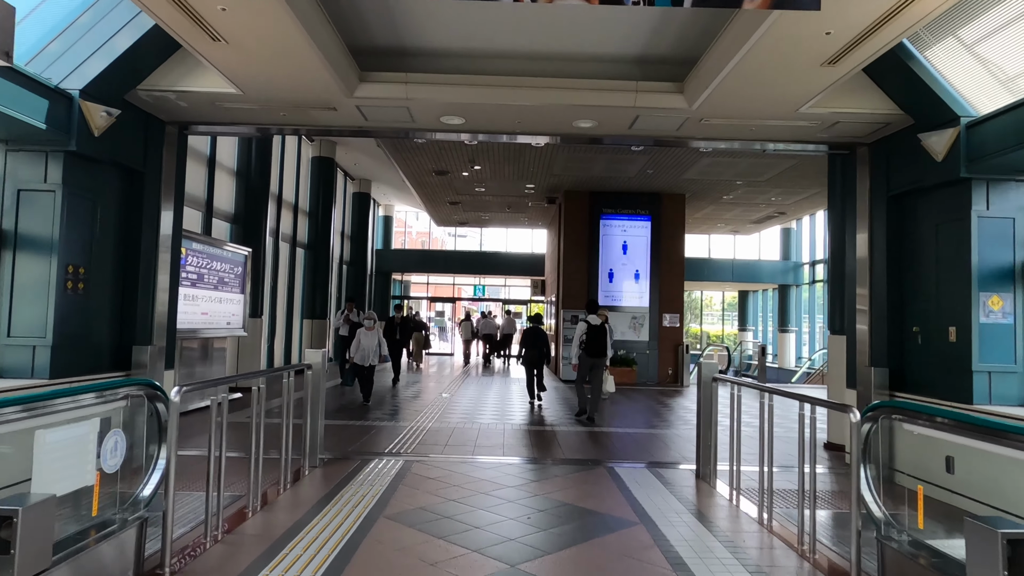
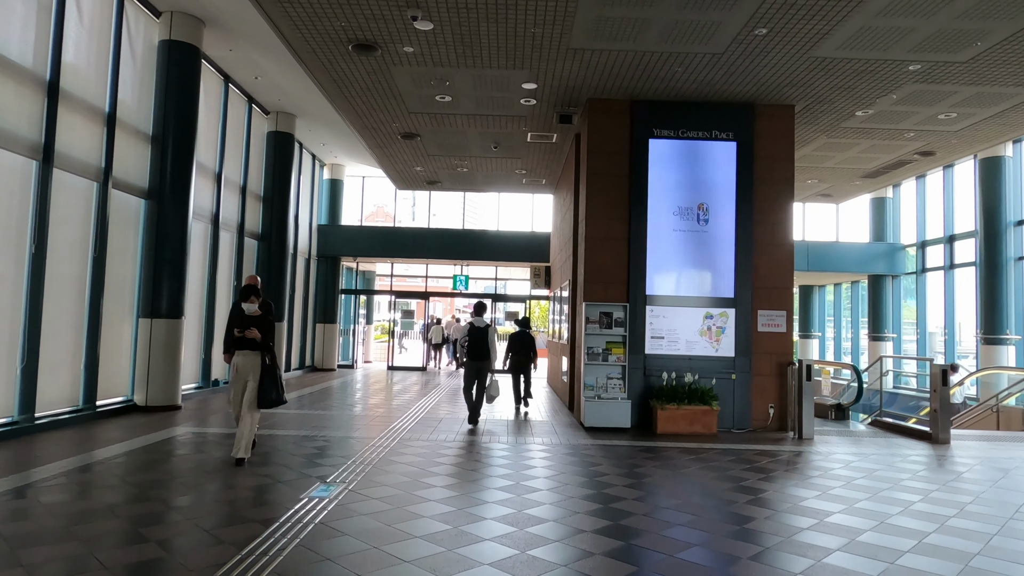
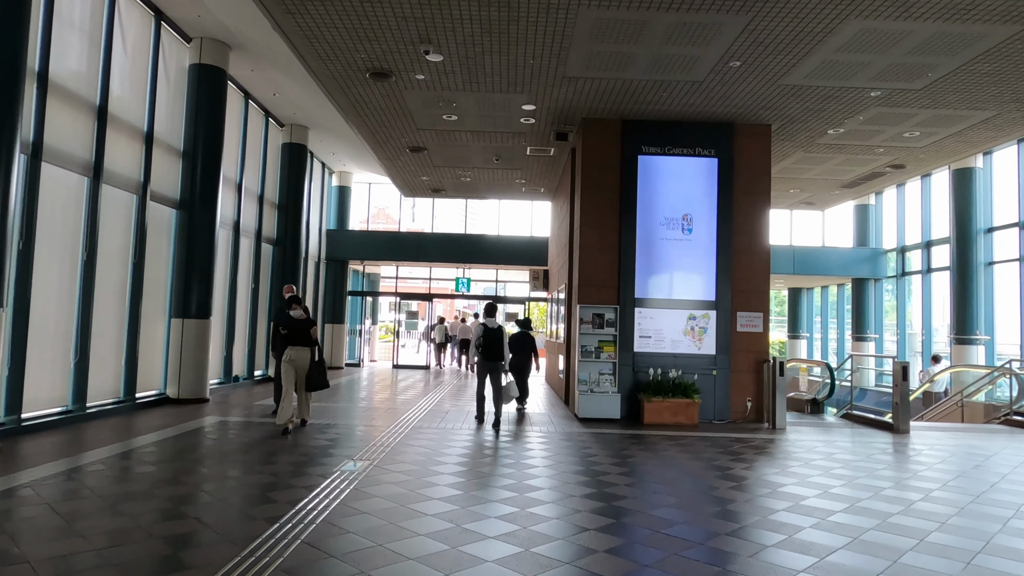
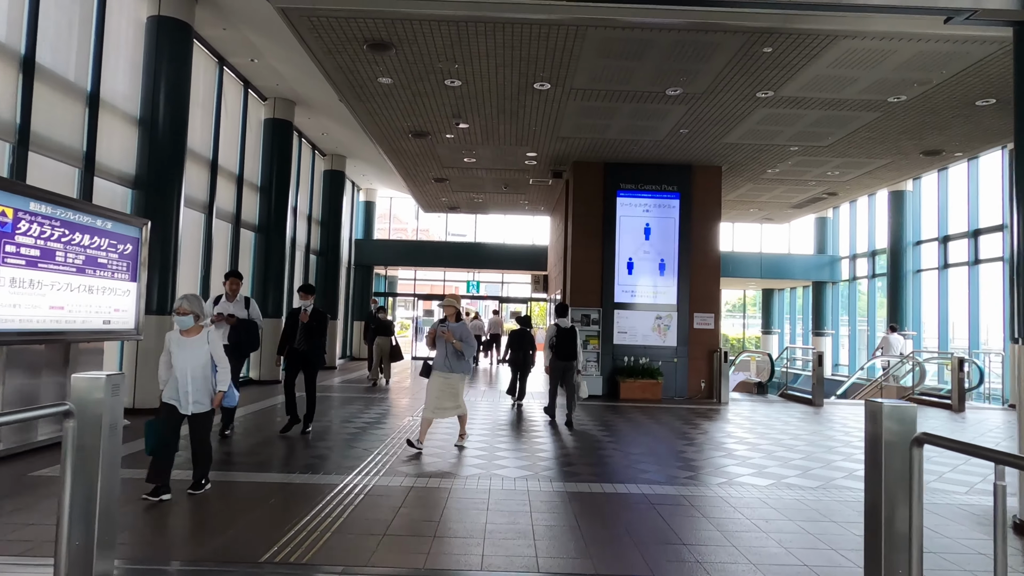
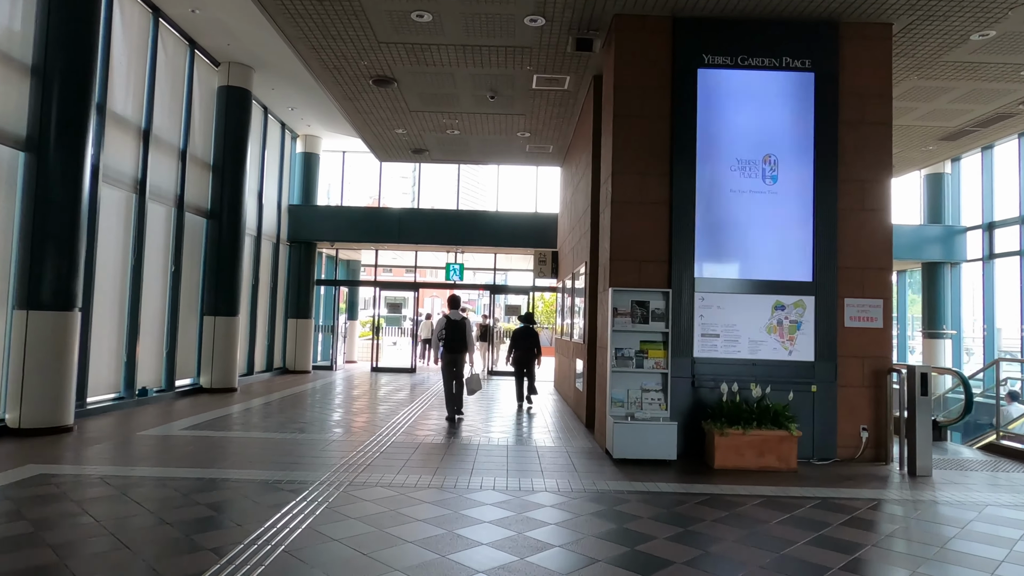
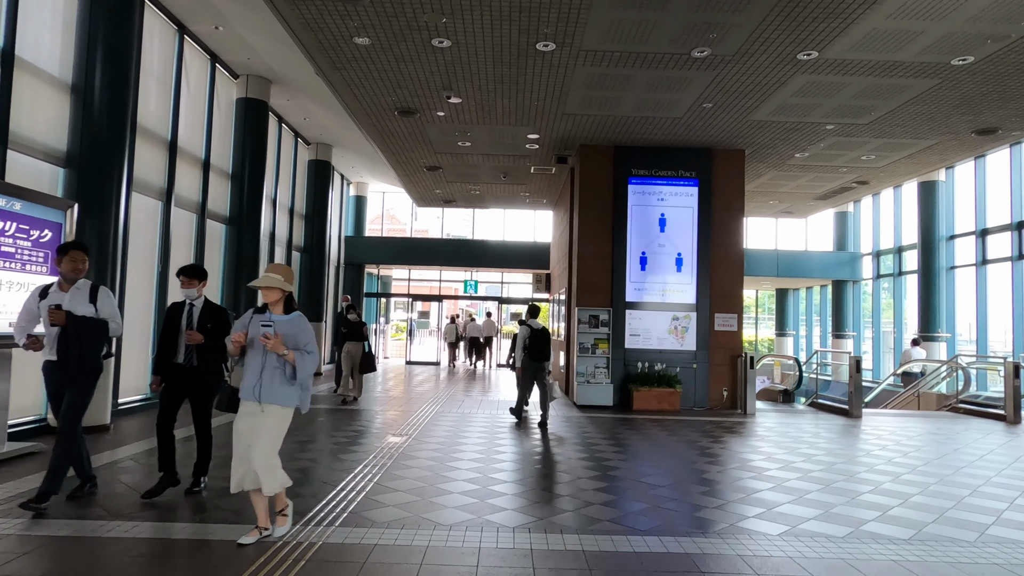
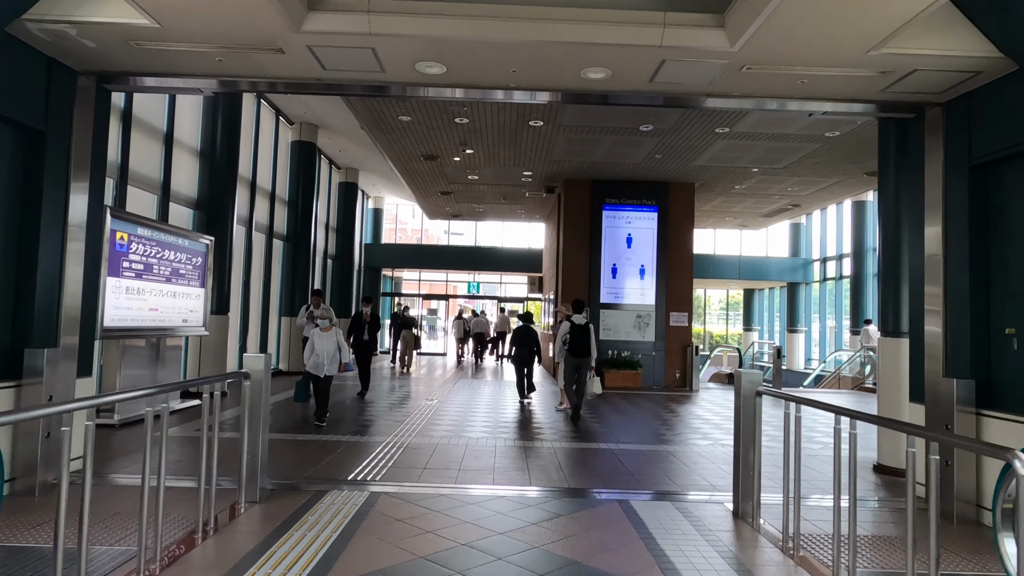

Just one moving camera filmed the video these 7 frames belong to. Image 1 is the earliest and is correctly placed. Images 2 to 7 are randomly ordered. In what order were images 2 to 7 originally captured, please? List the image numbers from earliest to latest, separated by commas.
7, 4, 6, 3, 2, 5
